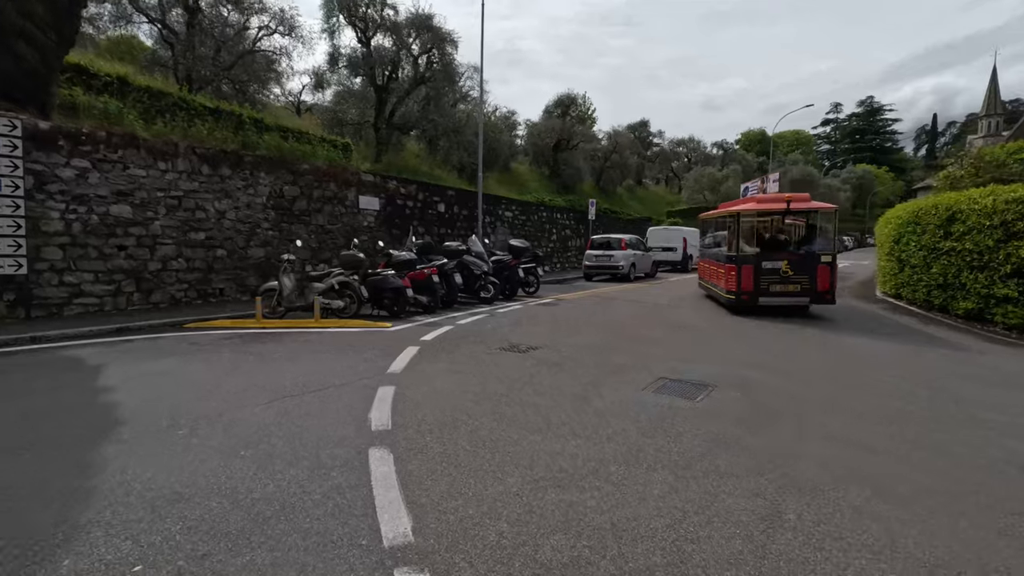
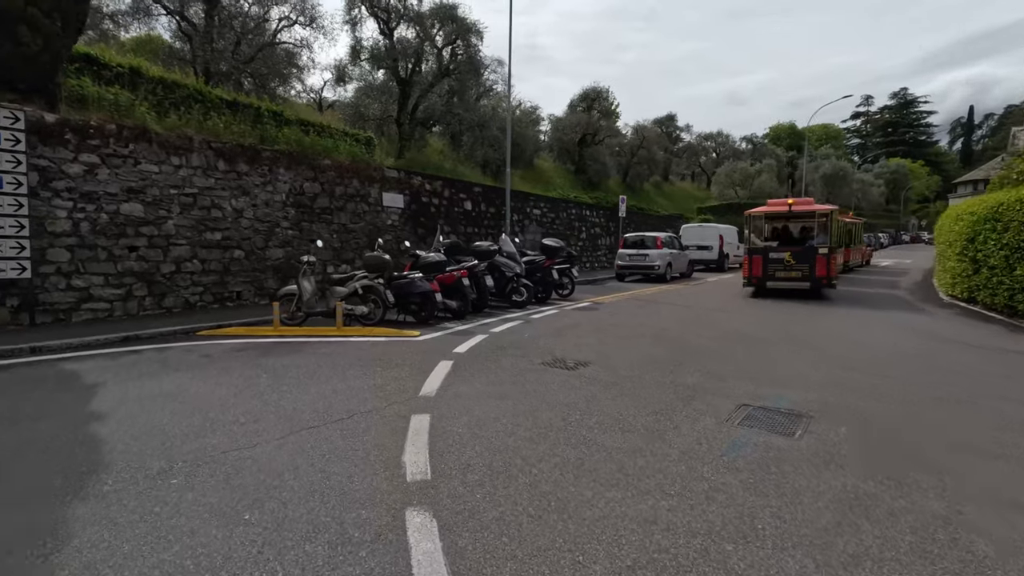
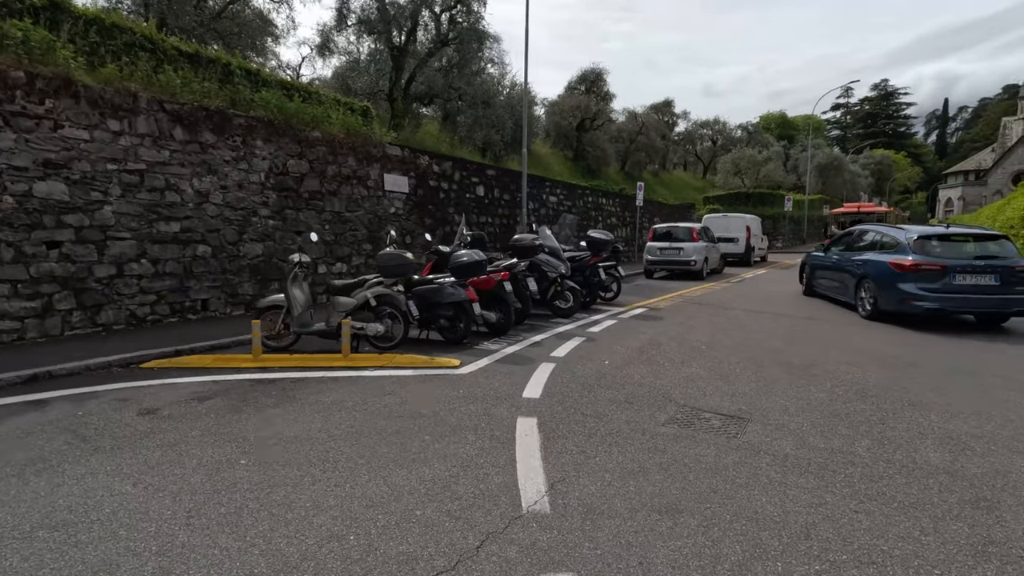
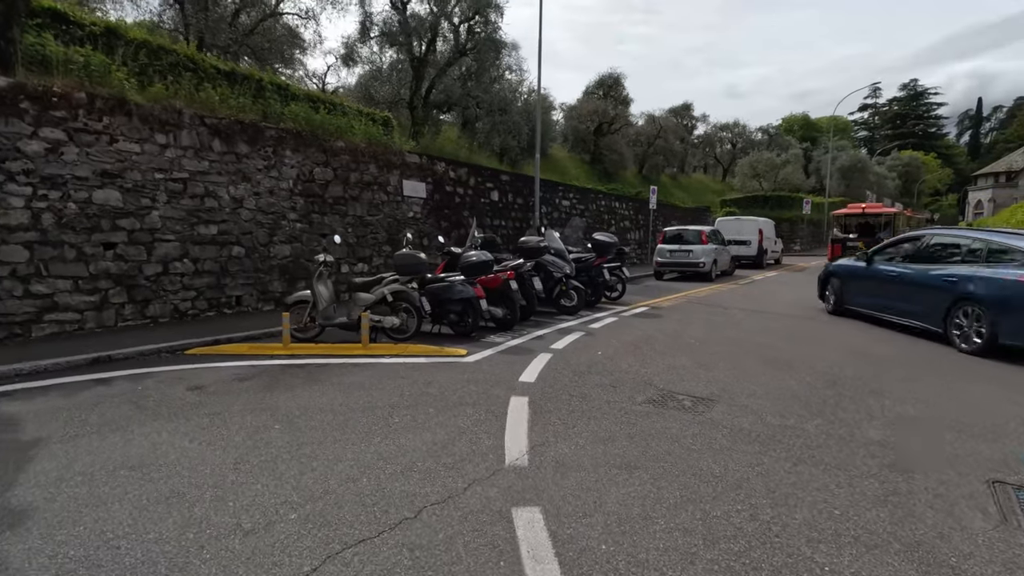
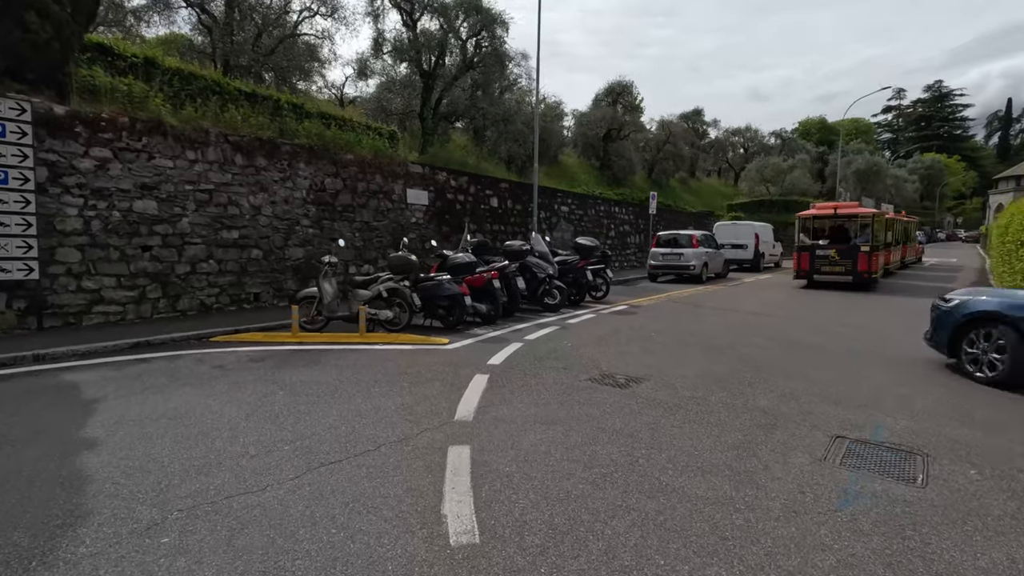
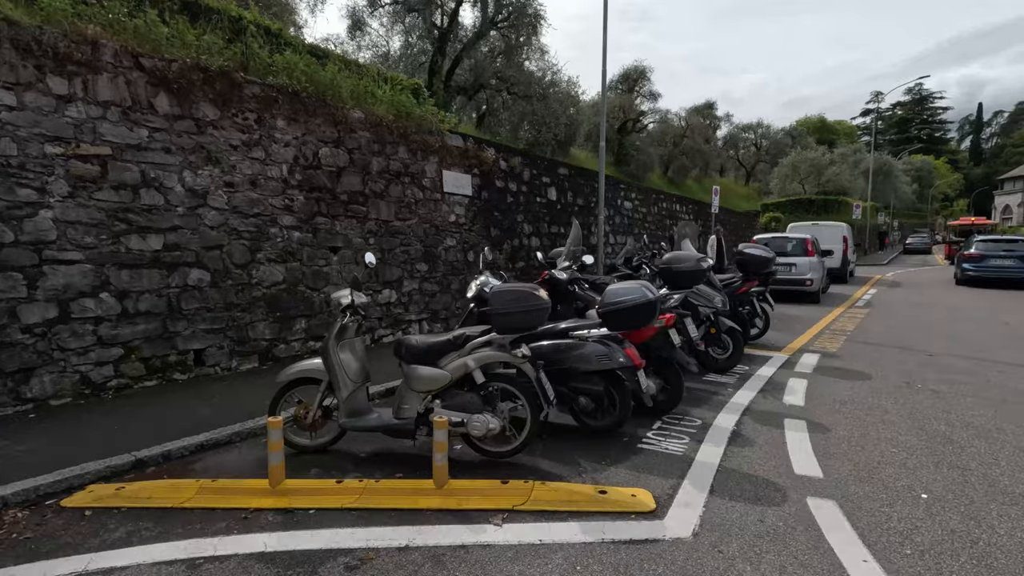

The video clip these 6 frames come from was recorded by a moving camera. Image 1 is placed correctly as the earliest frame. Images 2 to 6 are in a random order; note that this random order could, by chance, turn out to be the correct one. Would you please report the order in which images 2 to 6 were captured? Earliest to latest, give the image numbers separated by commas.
2, 5, 4, 3, 6
